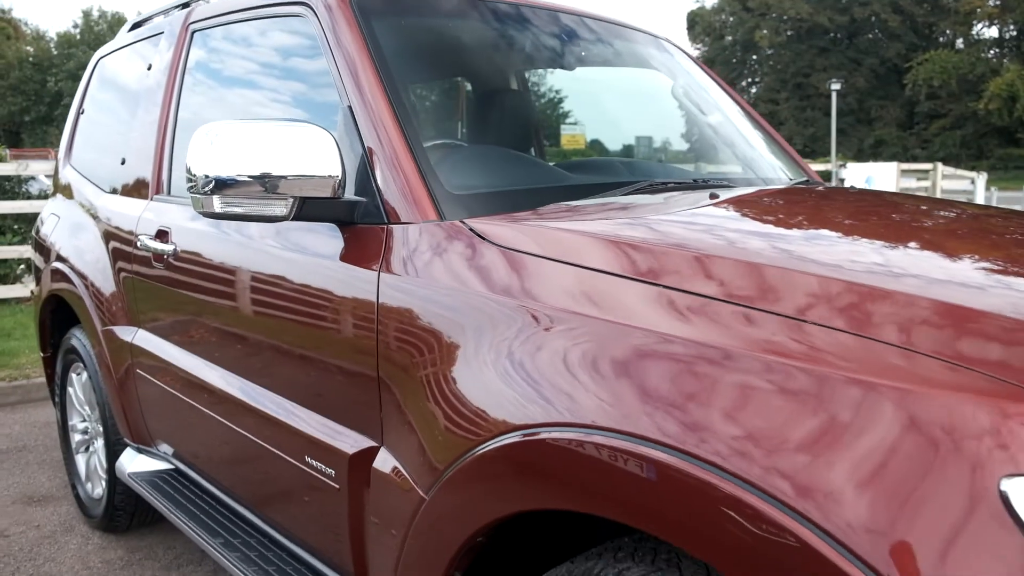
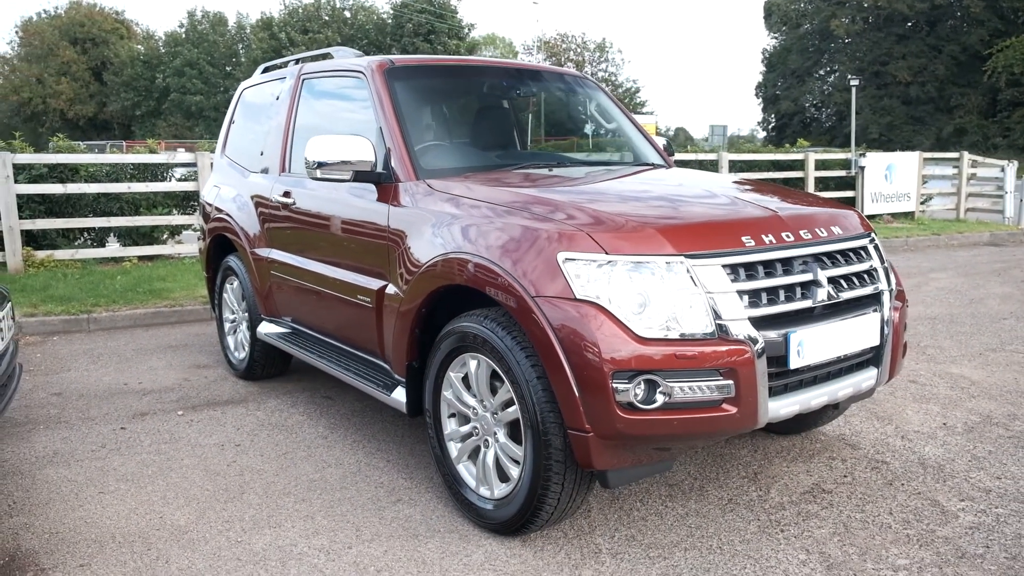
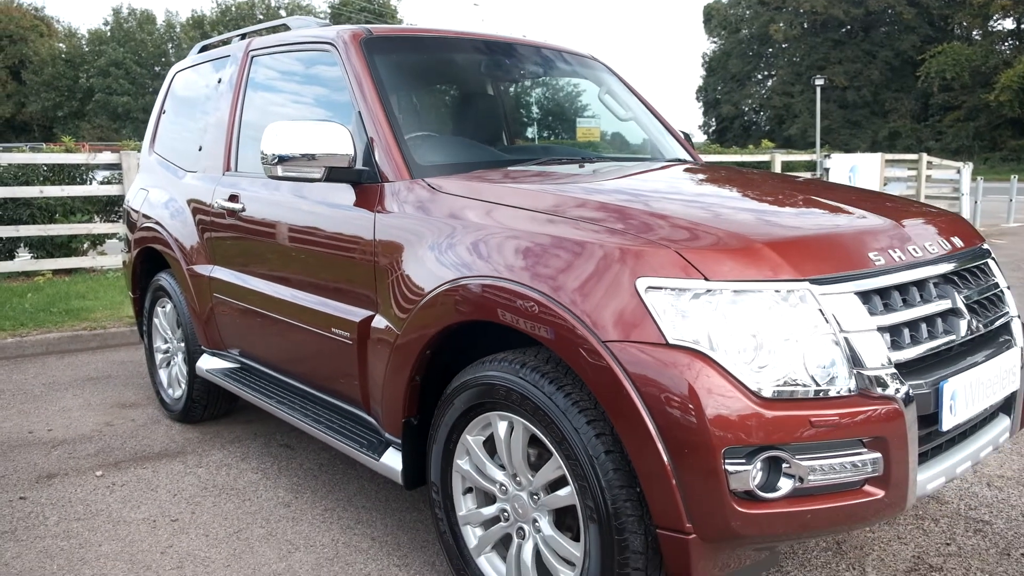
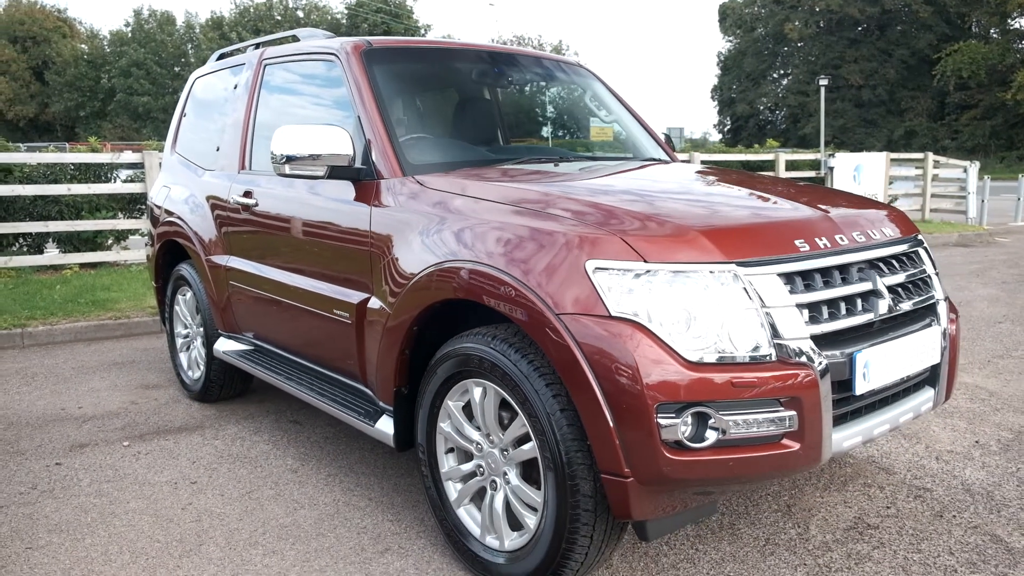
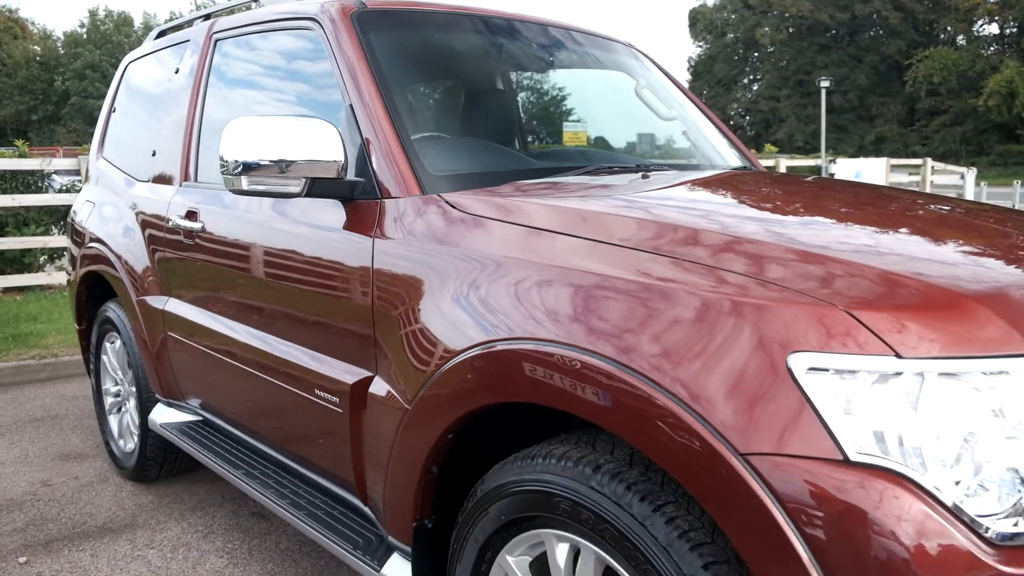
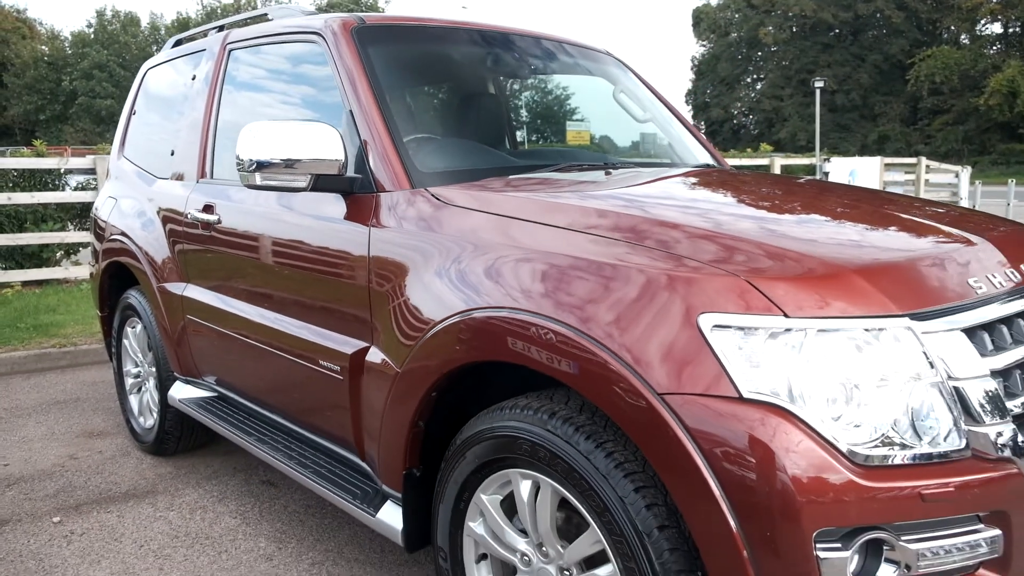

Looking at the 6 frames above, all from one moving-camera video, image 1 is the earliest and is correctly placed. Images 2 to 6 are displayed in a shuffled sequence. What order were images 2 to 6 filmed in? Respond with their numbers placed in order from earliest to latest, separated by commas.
5, 6, 3, 4, 2
